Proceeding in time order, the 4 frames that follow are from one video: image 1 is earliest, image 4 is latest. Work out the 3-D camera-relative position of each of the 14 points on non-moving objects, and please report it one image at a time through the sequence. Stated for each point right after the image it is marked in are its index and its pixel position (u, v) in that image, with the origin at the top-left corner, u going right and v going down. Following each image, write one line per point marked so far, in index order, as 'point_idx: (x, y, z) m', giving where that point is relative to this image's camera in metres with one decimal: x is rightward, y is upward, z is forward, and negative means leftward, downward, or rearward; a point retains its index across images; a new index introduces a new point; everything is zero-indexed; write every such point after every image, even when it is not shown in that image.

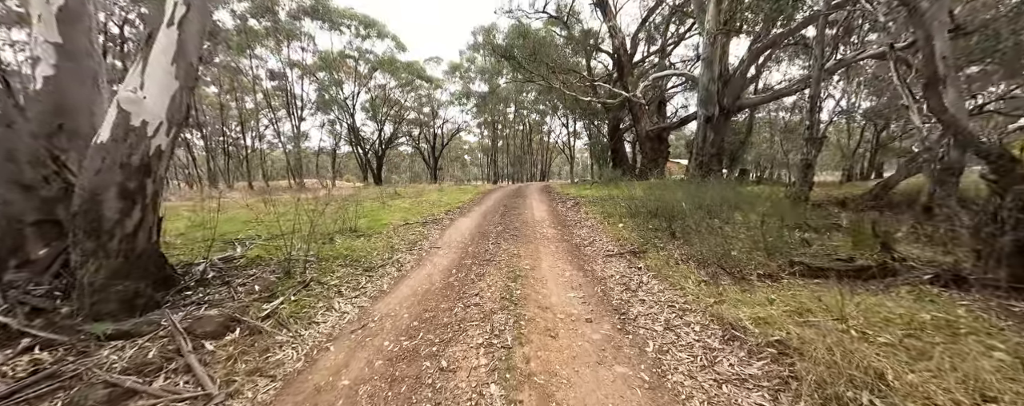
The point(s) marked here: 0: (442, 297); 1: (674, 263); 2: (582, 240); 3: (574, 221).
0: (-0.8, -1.1, +3.6) m
1: (+2.4, -0.9, +4.4) m
2: (+1.4, -0.8, +6.2) m
3: (+1.6, -0.5, +8.0) m
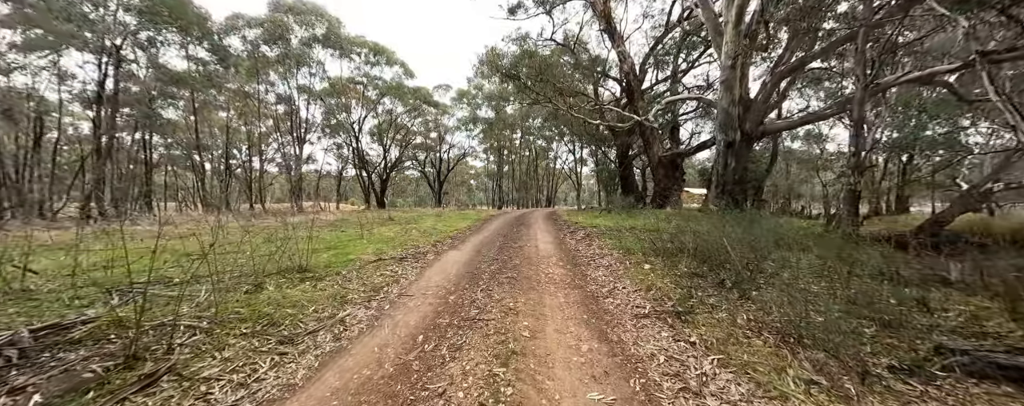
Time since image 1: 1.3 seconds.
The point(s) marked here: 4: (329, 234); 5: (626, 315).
0: (-0.9, -1.5, +2.2) m
1: (+2.3, -1.4, +3.0) m
2: (+1.4, -1.4, +4.8) m
3: (+1.6, -1.2, +6.6) m
4: (-5.3, -0.9, +8.4) m
5: (+1.4, -1.4, +3.8) m
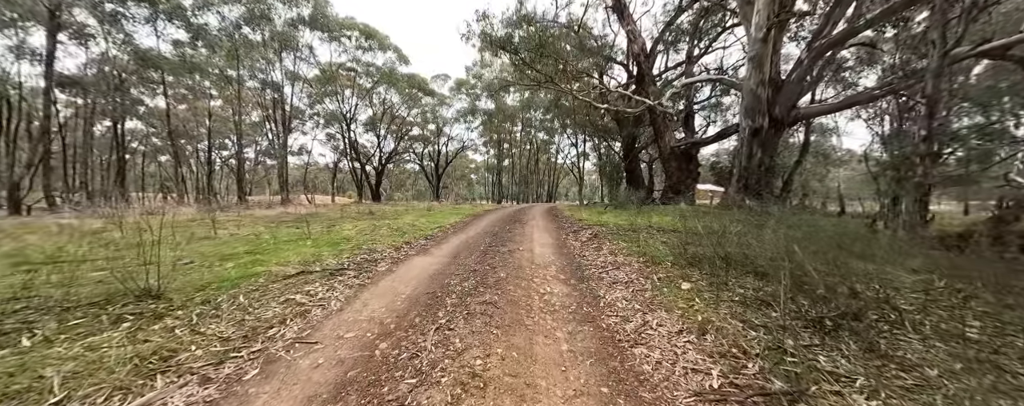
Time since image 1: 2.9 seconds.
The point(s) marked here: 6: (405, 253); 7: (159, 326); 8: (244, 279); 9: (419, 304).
0: (-1.2, -1.4, +0.6) m
1: (+2.1, -1.3, +1.3) m
2: (+1.1, -1.3, +3.2) m
3: (+1.4, -1.1, +4.9) m
4: (-5.5, -0.7, +6.7) m
5: (+1.2, -1.3, +2.1) m
6: (-2.0, -0.9, +5.6) m
7: (-2.8, -1.0, +2.4) m
8: (-3.1, -0.9, +3.5) m
9: (-1.1, -1.1, +3.5) m
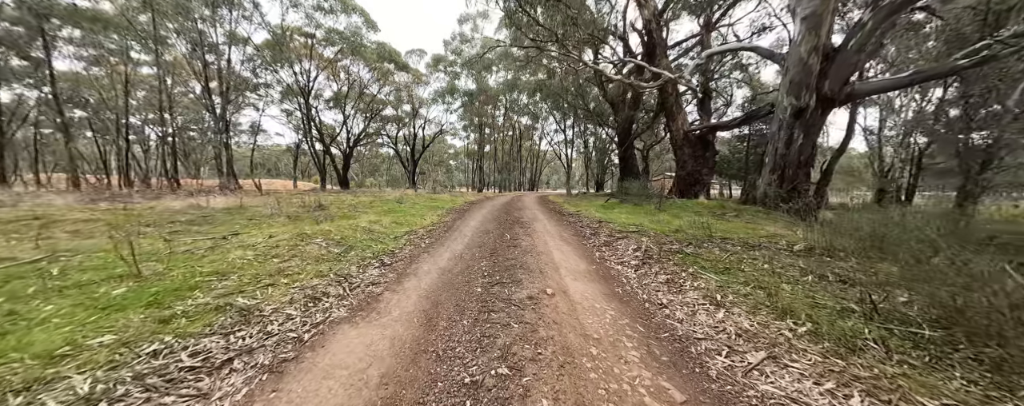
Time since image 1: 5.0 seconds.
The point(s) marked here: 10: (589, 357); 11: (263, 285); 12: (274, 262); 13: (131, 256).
0: (-0.6, -1.7, -2.2) m
1: (+2.6, -1.6, -1.2) m
2: (+1.6, -1.5, +0.6) m
3: (+1.7, -1.2, +2.3) m
4: (-5.3, -0.7, +3.6) m
5: (+1.7, -1.6, -0.5) m
6: (-1.7, -1.0, +2.8) m
7: (-2.3, -1.2, -0.5) m
8: (-2.7, -1.0, +0.5) m
9: (-0.6, -1.3, +0.7) m
10: (+0.6, -1.2, +2.4) m
11: (-2.7, -0.9, +3.3) m
12: (-3.3, -0.8, +4.2) m
13: (-4.7, -0.7, +3.8) m
